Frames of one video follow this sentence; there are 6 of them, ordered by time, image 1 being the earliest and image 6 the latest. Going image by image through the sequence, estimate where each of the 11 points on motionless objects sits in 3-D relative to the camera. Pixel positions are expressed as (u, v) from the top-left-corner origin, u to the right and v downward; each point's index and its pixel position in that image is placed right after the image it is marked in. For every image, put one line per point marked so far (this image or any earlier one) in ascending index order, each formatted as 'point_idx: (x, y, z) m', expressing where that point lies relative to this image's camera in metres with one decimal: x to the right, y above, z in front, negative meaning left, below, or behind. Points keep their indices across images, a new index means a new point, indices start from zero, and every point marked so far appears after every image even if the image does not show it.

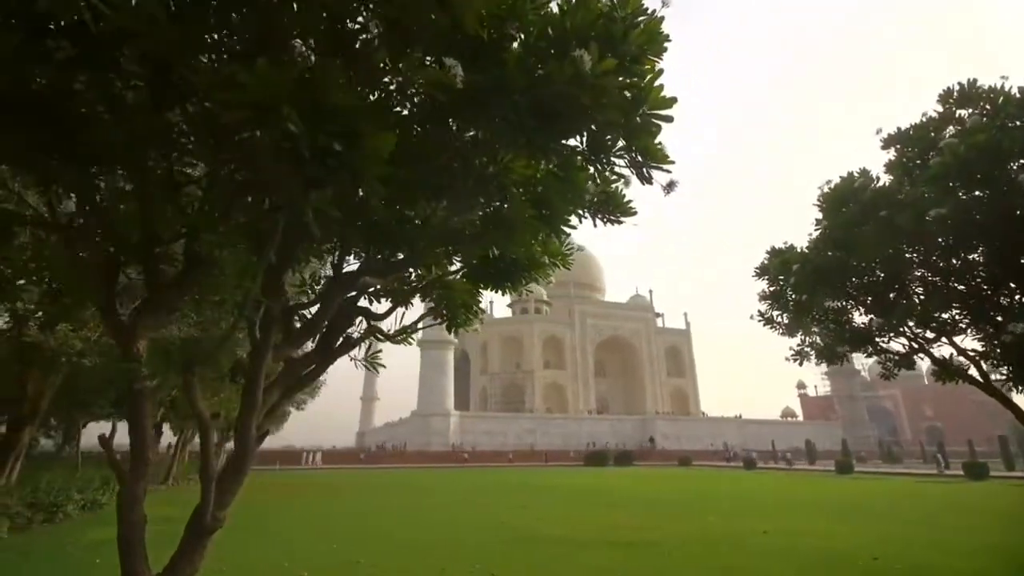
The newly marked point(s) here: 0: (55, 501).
0: (-7.9, -3.7, +11.3) m
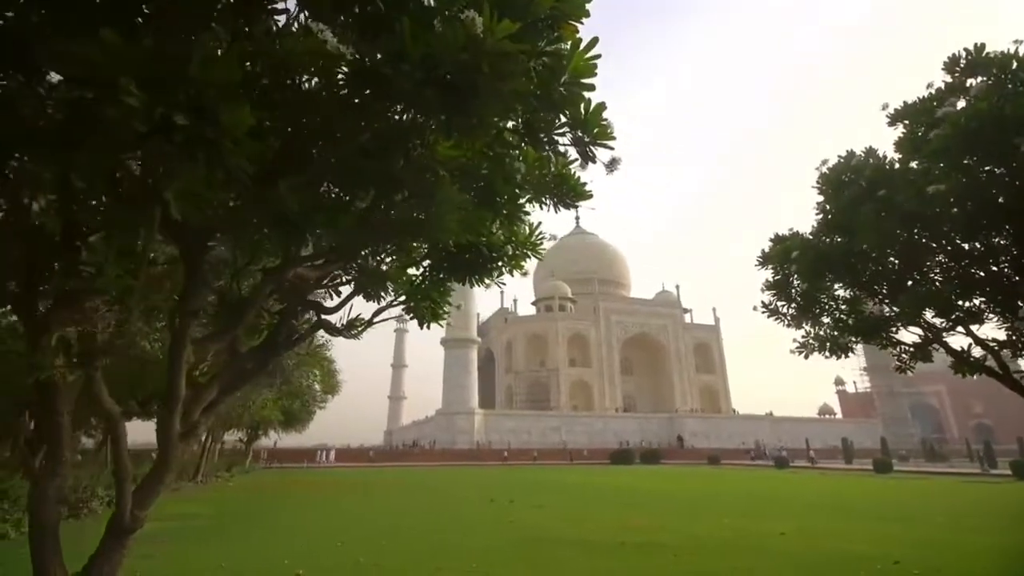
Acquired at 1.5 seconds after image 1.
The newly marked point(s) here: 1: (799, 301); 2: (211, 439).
0: (-7.7, -3.7, +11.5) m
1: (+2.9, -0.1, +6.4) m
2: (-9.2, -4.5, +19.0) m
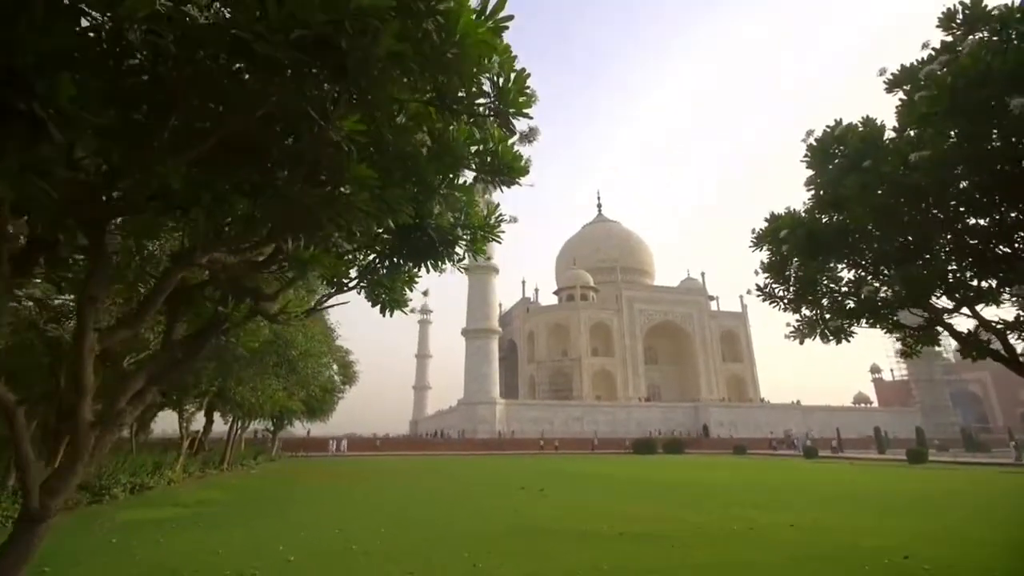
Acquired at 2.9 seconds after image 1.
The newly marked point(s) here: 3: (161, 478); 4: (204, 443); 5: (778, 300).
0: (-7.6, -3.6, +11.8) m
1: (+2.8, 0.0, +6.1) m
2: (-8.6, -4.3, +19.3) m
3: (-7.9, -4.3, +14.3) m
4: (-8.9, -4.4, +18.2) m
5: (+2.6, -0.1, +6.3) m
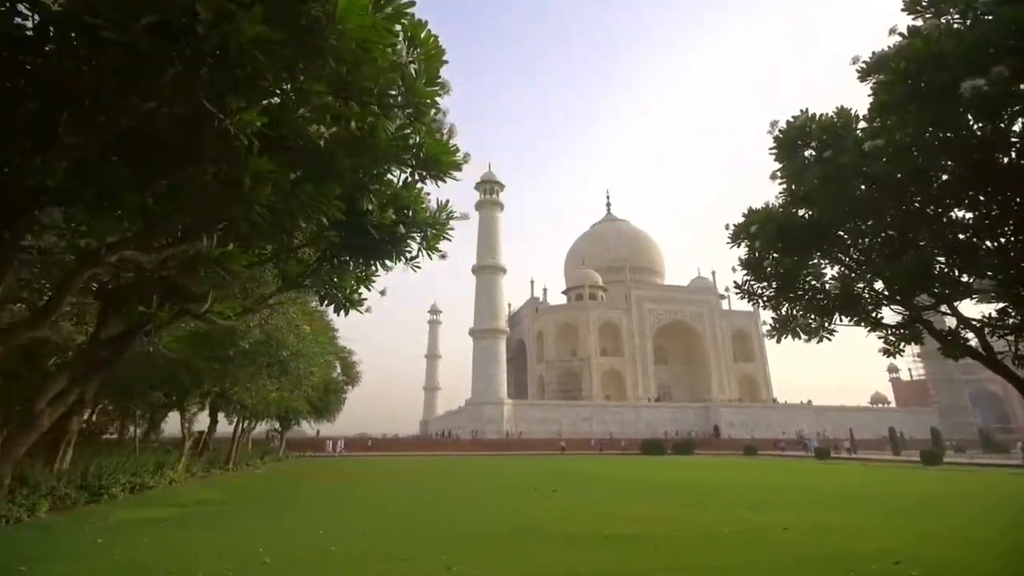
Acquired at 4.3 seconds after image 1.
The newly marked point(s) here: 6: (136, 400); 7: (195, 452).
0: (-7.7, -3.6, +11.9) m
1: (+2.5, 0.0, +6.0) m
2: (-8.5, -4.3, +19.5) m
3: (-7.9, -4.3, +14.4) m
4: (-8.8, -4.4, +18.3) m
5: (+2.4, -0.1, +6.1) m
6: (-8.0, -2.4, +13.4) m
7: (-9.0, -4.7, +18.1) m
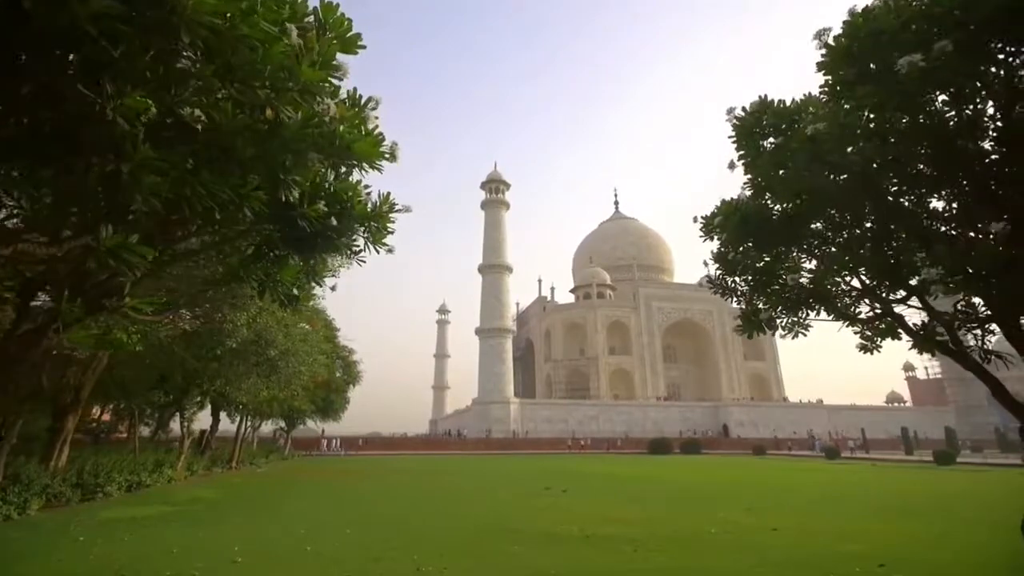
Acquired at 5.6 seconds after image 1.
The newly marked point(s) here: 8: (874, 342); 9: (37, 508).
0: (-7.8, -3.6, +12.0) m
1: (+2.2, +0.1, +5.8) m
2: (-8.5, -4.3, +19.6) m
3: (-8.0, -4.3, +14.5) m
4: (-8.8, -4.4, +18.5) m
5: (+2.1, 0.0, +5.9) m
6: (-8.1, -2.4, +13.5) m
7: (-9.0, -4.6, +18.2) m
8: (+3.2, -0.5, +5.6) m
9: (-7.6, -3.5, +10.1) m
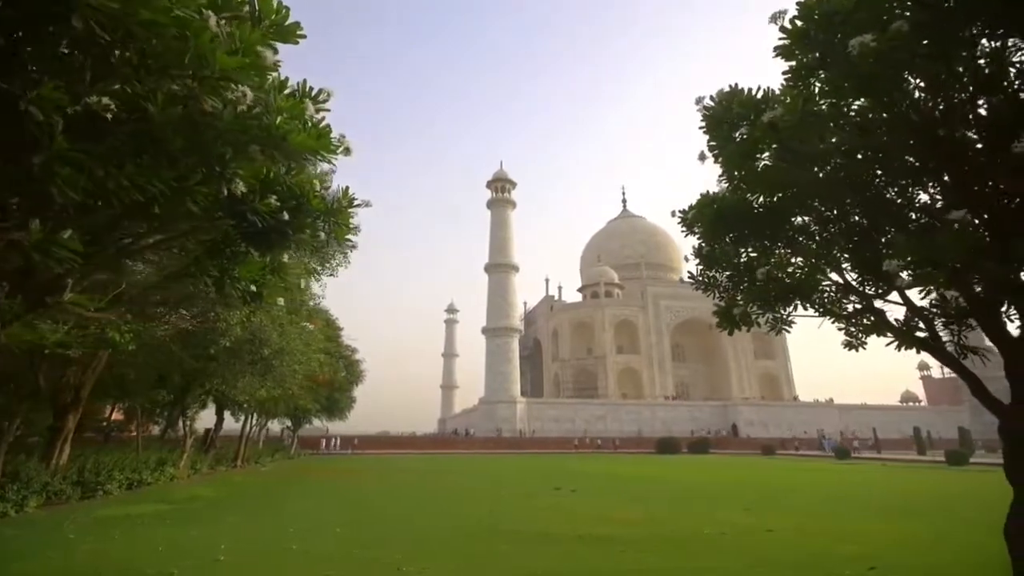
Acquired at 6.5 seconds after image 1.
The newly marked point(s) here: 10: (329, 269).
0: (-7.8, -3.6, +12.1) m
1: (+2.0, +0.1, +5.7) m
2: (-8.4, -4.3, +19.7) m
3: (-8.0, -4.3, +14.6) m
4: (-8.7, -4.4, +18.6) m
5: (+1.9, 0.0, +5.8) m
6: (-8.1, -2.3, +13.6) m
7: (-8.9, -4.6, +18.3) m
8: (+3.0, -0.4, +5.4) m
9: (-7.7, -3.5, +10.2) m
10: (-3.9, +0.4, +13.5) m
